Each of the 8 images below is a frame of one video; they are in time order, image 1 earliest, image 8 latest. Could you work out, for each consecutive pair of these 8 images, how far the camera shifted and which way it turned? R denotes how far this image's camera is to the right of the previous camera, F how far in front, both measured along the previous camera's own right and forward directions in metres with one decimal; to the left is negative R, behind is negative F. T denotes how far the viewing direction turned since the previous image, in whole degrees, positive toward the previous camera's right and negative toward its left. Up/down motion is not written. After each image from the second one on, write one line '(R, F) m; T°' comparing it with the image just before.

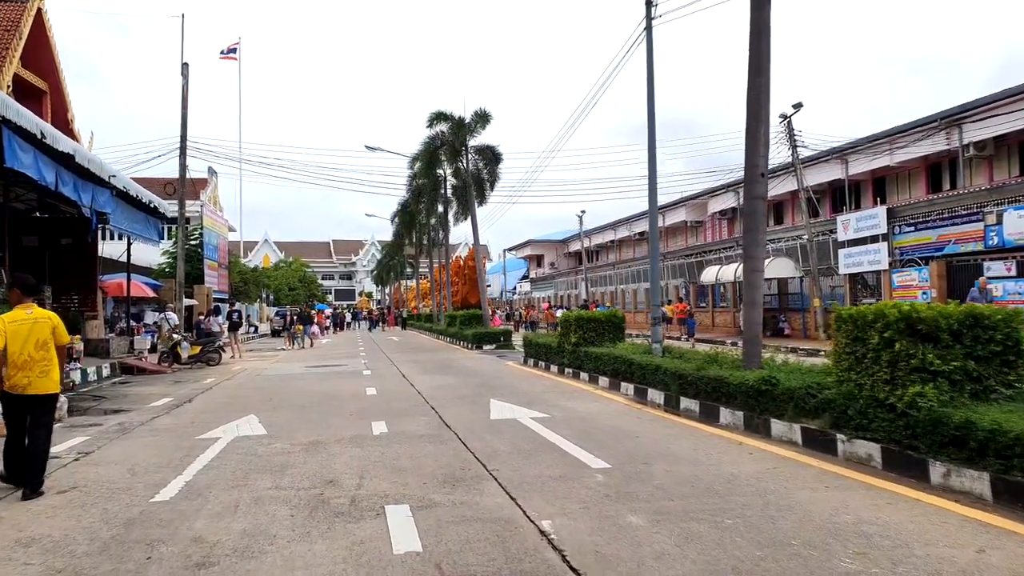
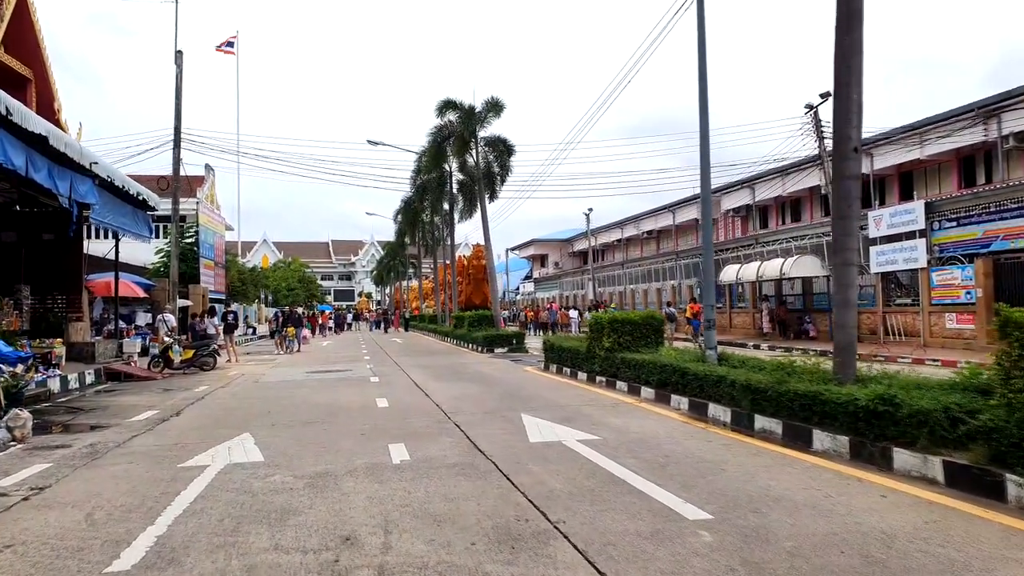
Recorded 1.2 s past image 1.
(-0.5, +1.5) m; 0°
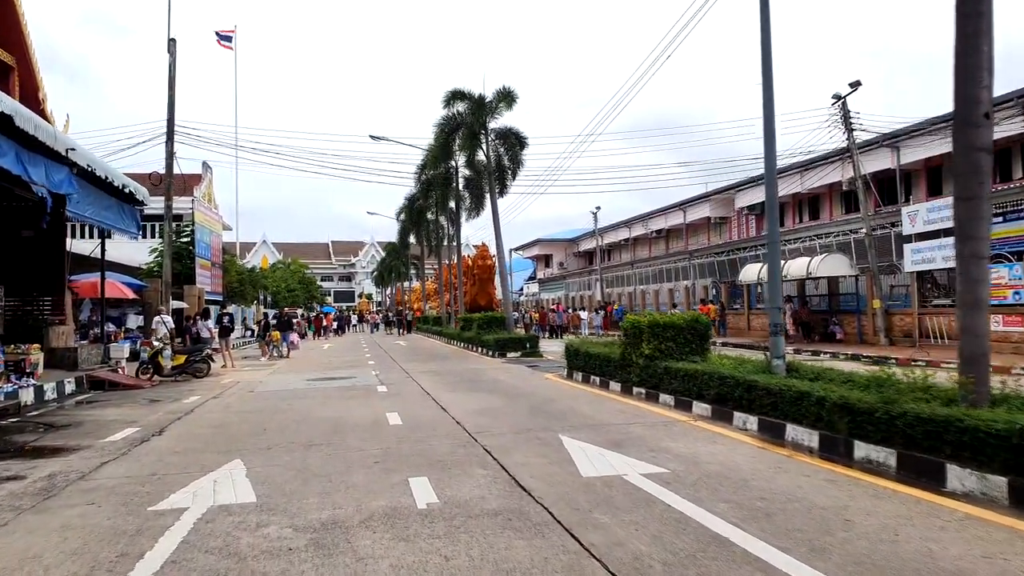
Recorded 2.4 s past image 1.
(-0.4, +1.5) m; 0°
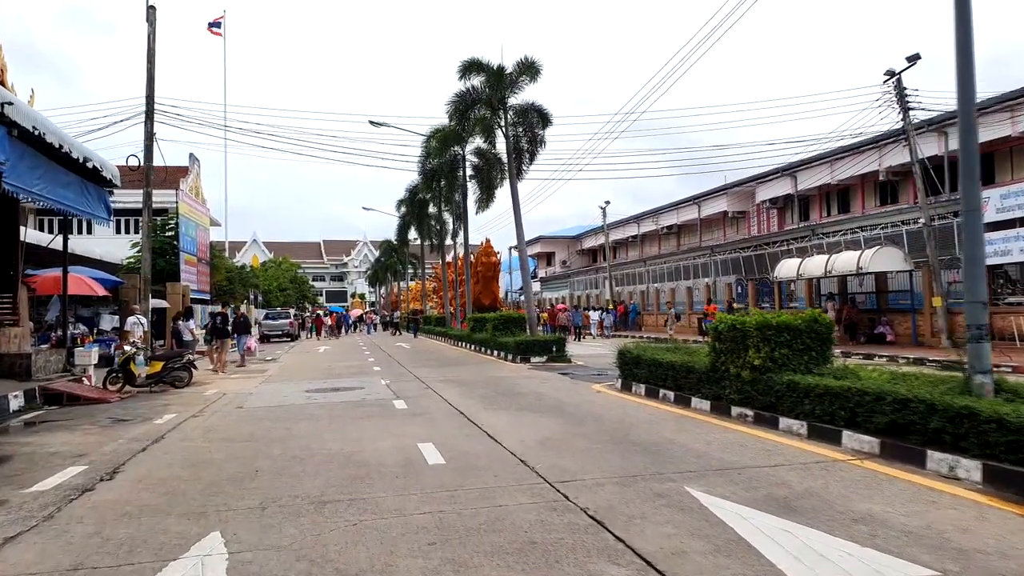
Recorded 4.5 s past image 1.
(-0.9, +2.7) m; +1°
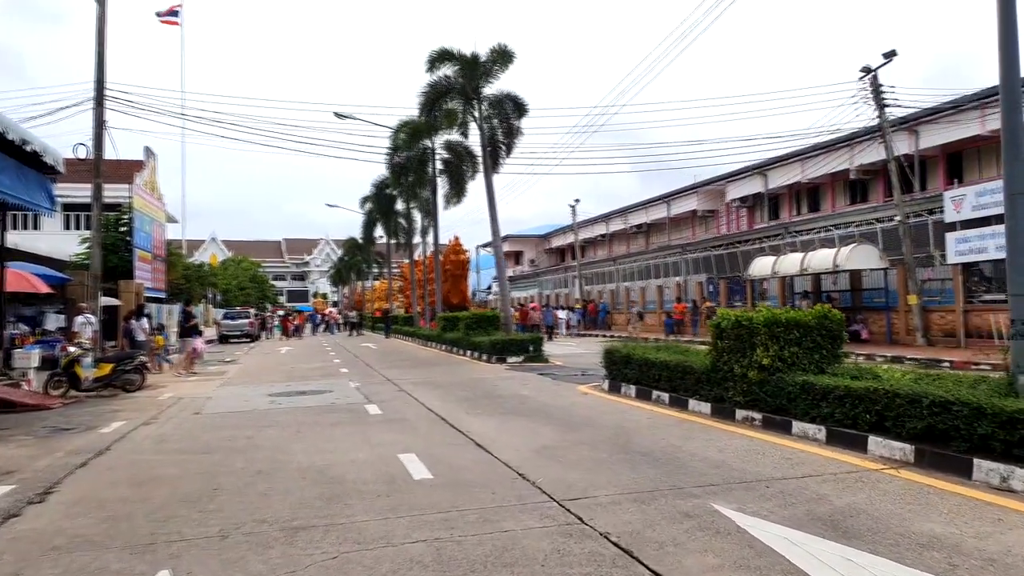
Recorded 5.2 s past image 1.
(-0.3, +0.8) m; +3°
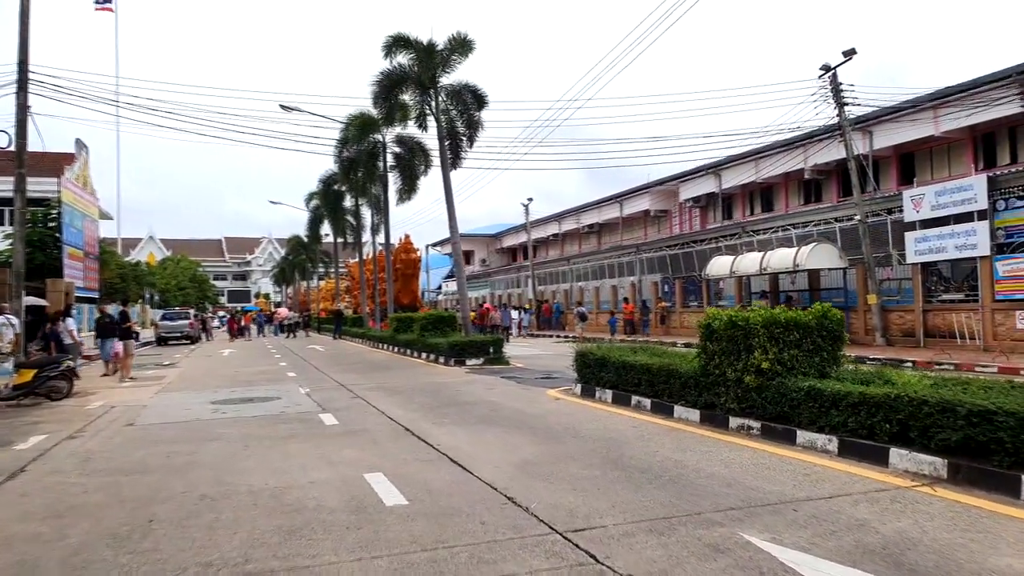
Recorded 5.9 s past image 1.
(-0.3, +0.8) m; +4°
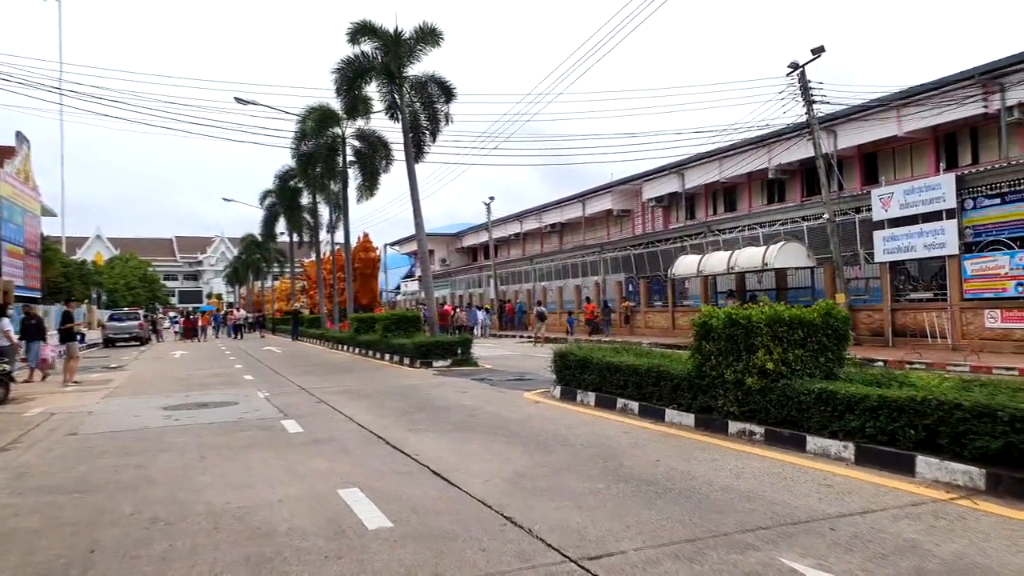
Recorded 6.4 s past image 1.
(-0.3, +0.6) m; +3°
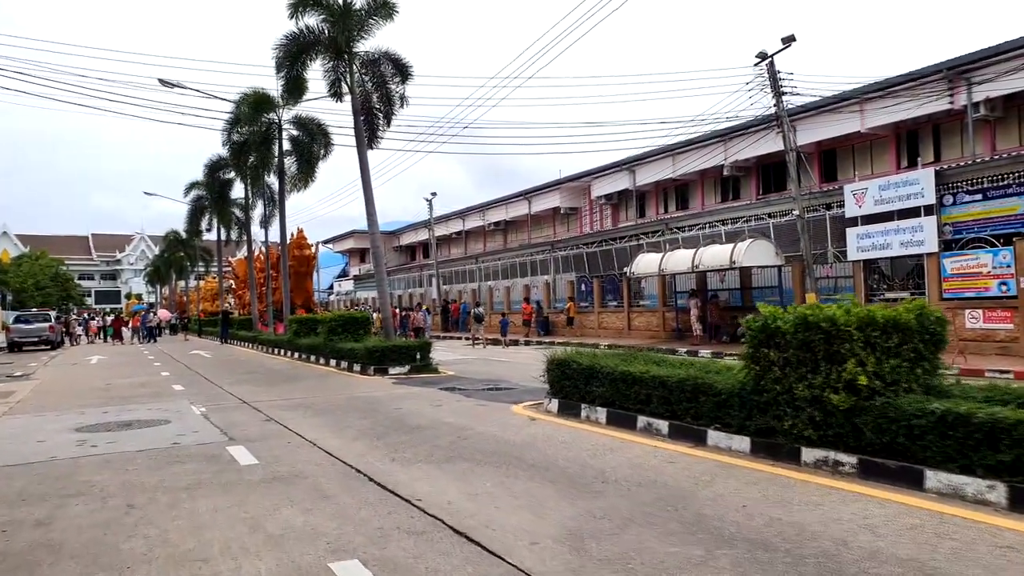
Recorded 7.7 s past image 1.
(-0.7, +1.7) m; +5°
